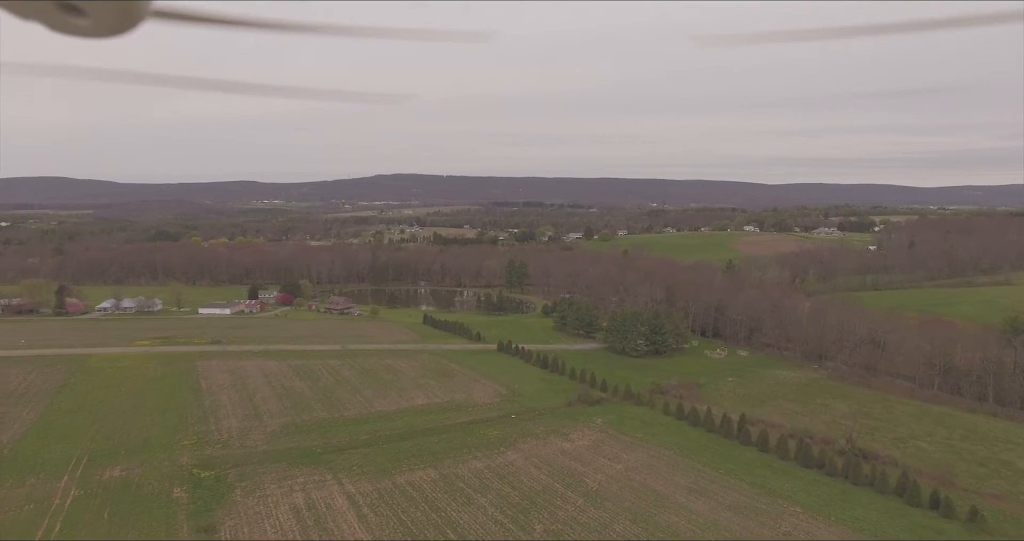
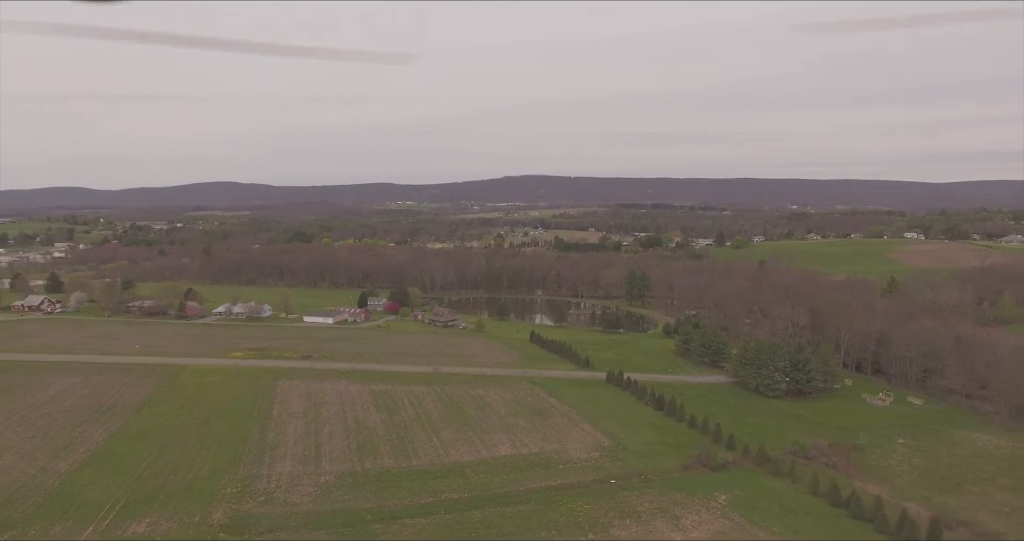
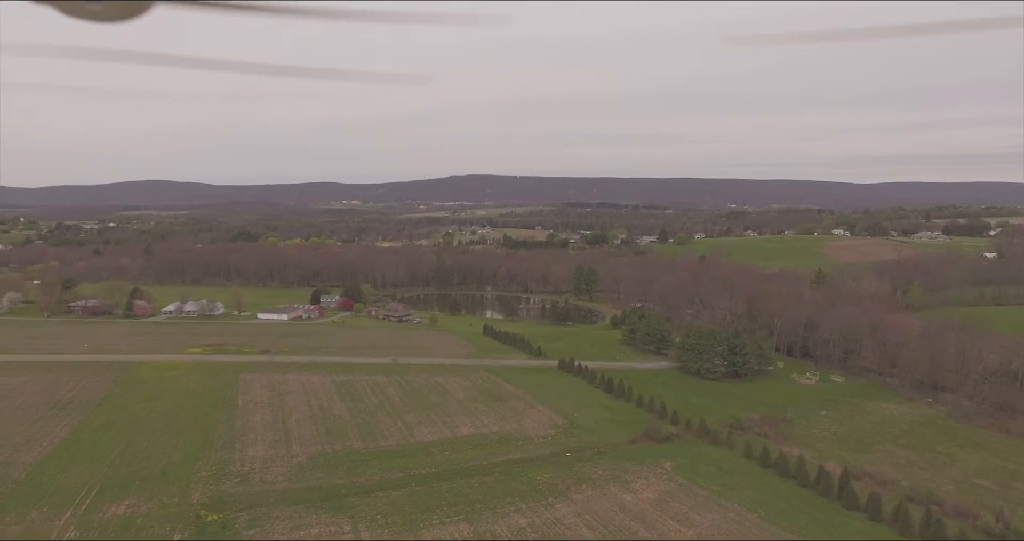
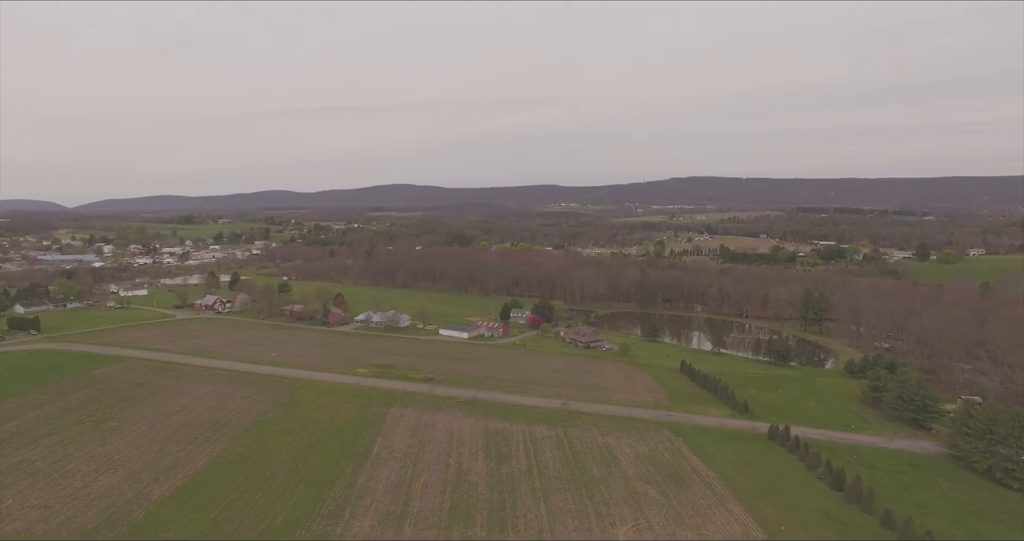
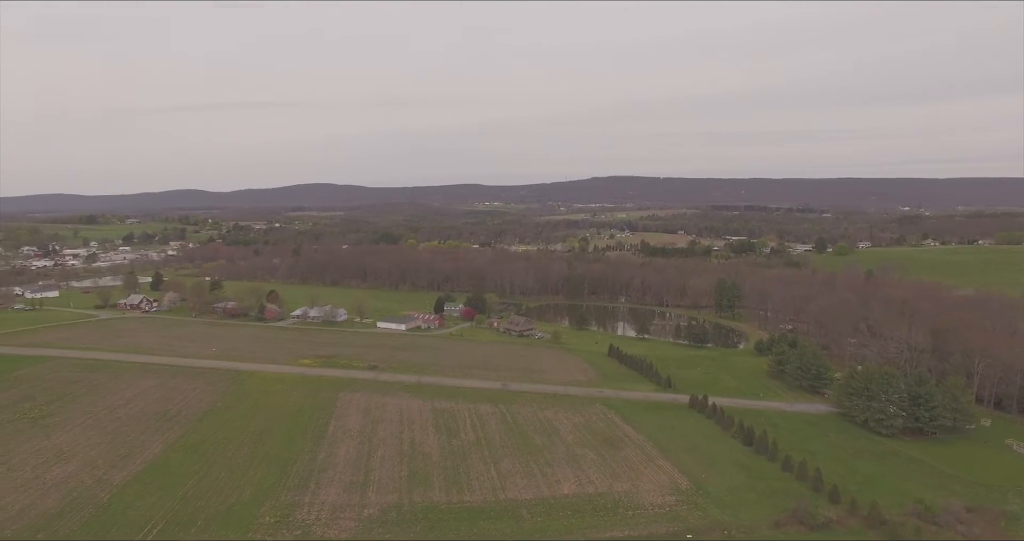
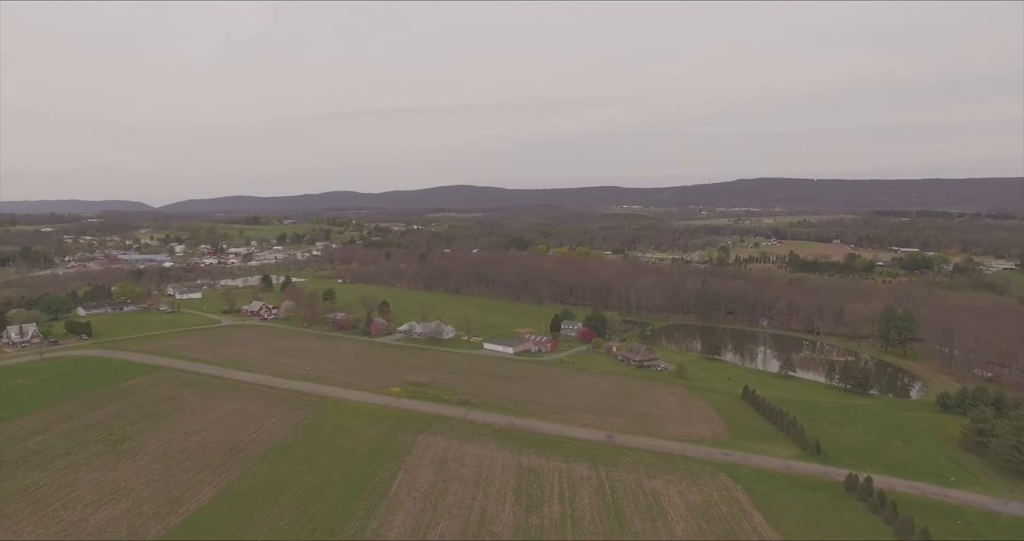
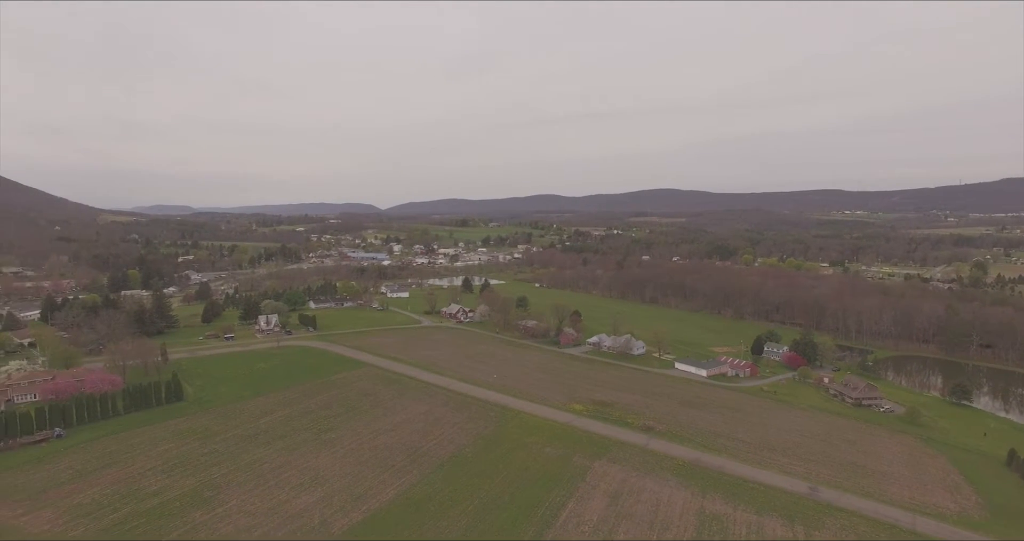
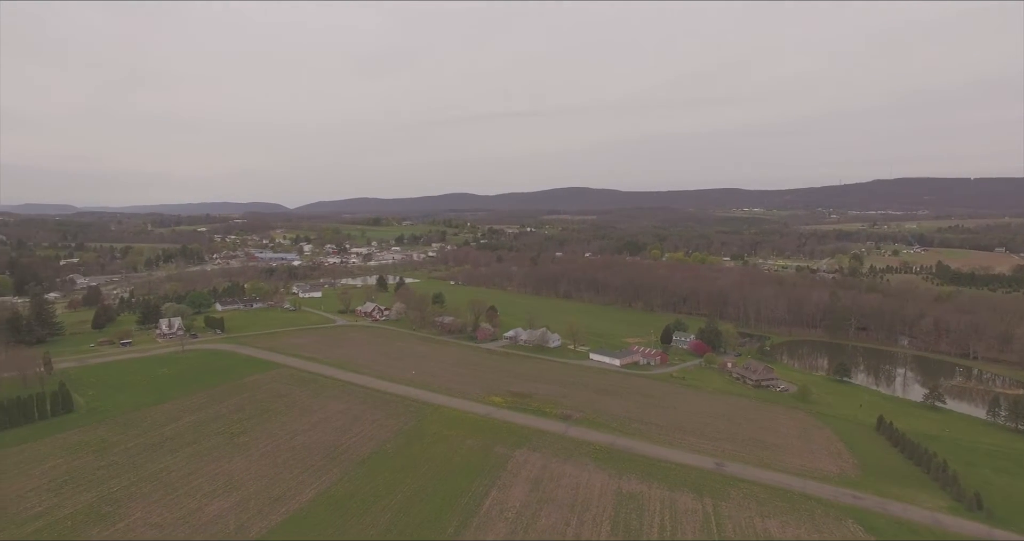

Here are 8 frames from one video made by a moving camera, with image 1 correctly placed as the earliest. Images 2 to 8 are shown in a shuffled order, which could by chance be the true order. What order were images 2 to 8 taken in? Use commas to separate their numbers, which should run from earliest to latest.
3, 2, 5, 4, 6, 8, 7
